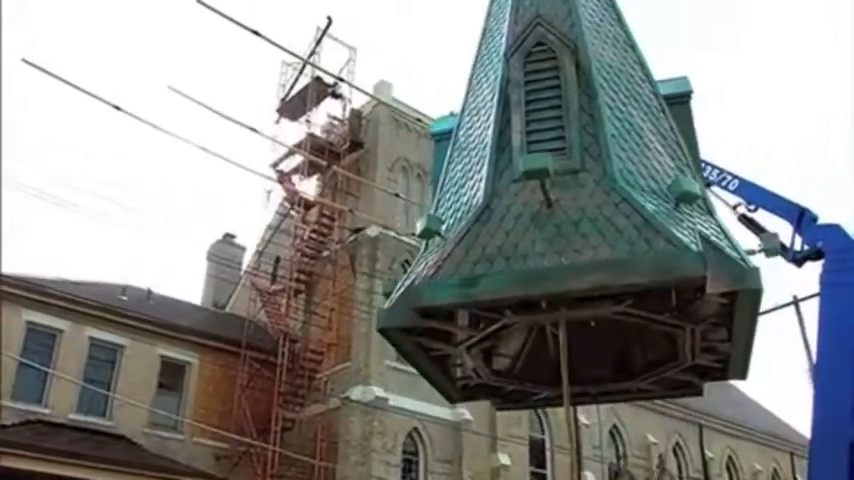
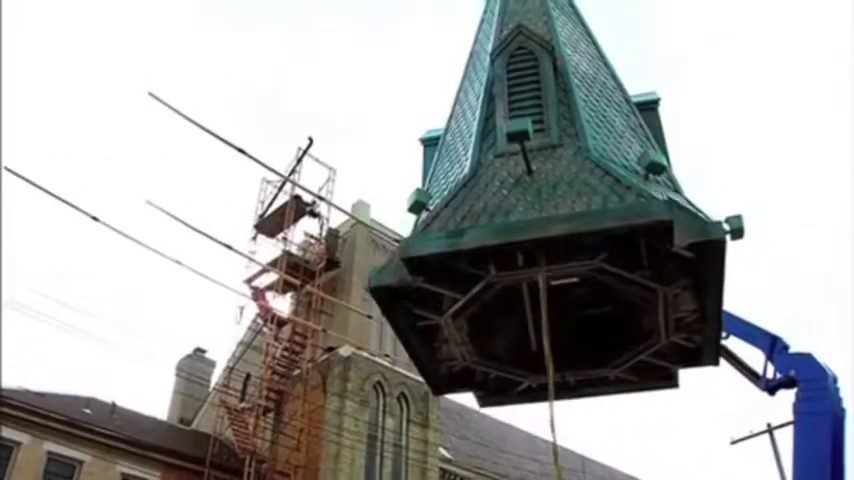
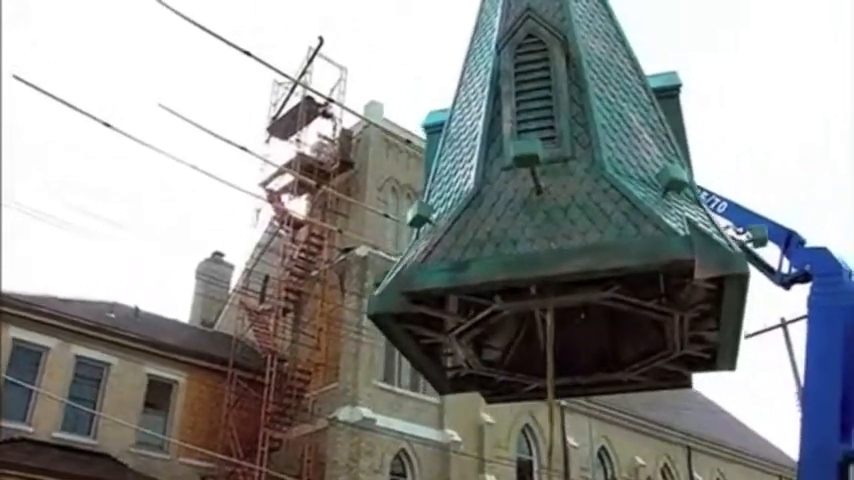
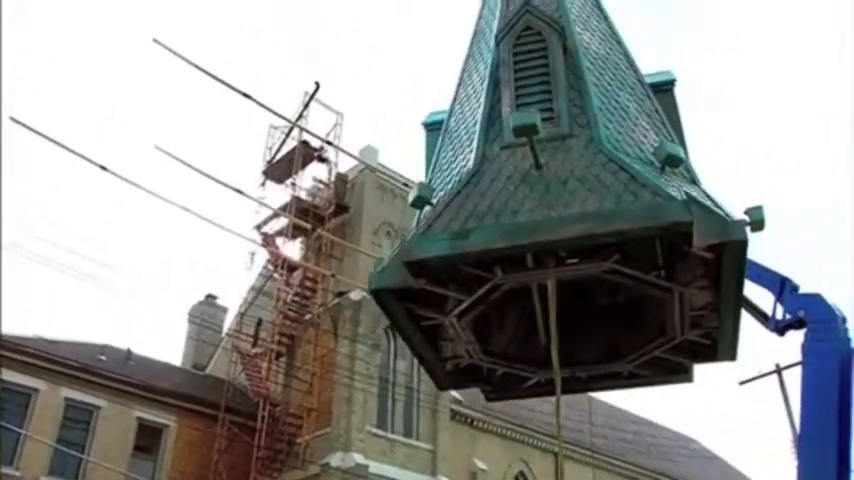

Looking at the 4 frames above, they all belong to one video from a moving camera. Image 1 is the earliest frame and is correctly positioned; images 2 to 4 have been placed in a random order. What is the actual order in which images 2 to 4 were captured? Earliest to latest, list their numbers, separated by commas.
3, 4, 2
